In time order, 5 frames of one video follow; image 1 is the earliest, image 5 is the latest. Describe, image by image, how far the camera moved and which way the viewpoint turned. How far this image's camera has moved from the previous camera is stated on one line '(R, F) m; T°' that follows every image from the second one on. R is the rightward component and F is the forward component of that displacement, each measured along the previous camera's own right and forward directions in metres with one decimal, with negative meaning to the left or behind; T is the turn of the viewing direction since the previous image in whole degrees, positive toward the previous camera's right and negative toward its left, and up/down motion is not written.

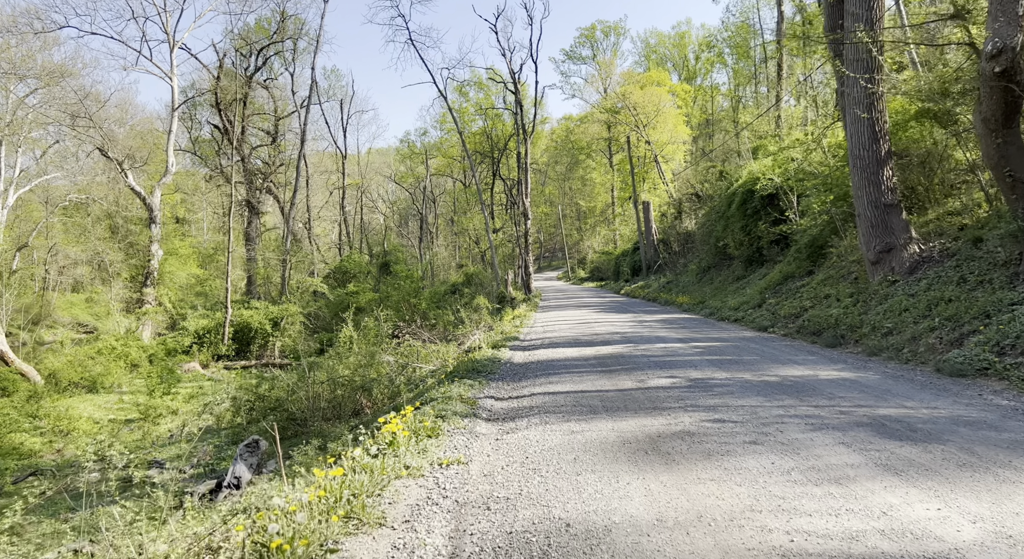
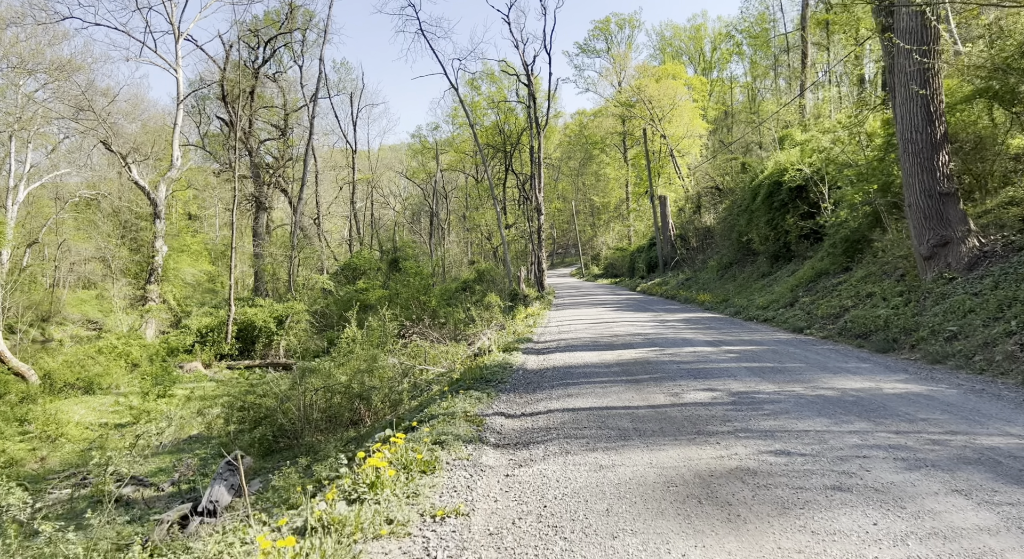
(0.0, +1.0) m; -1°
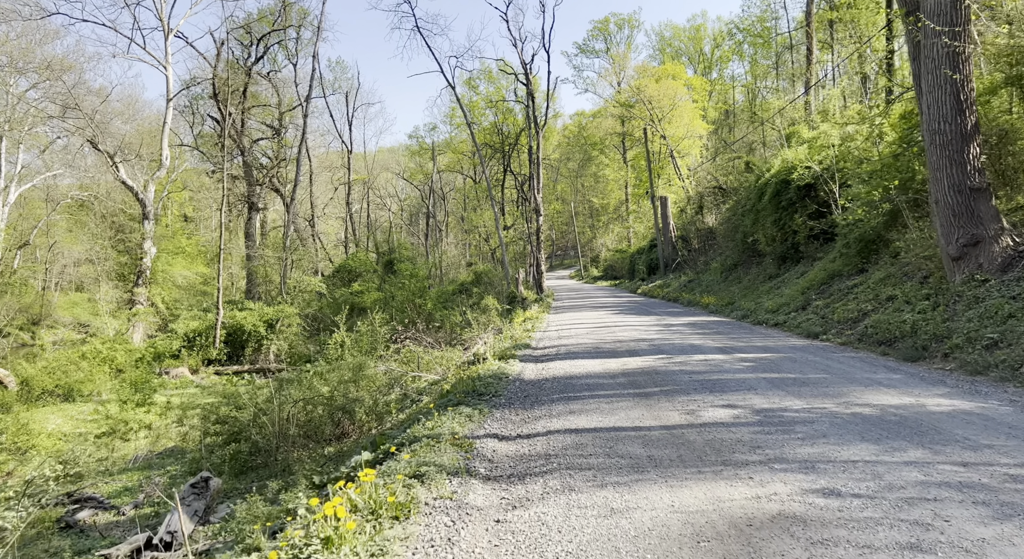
(0.0, +0.7) m; 0°
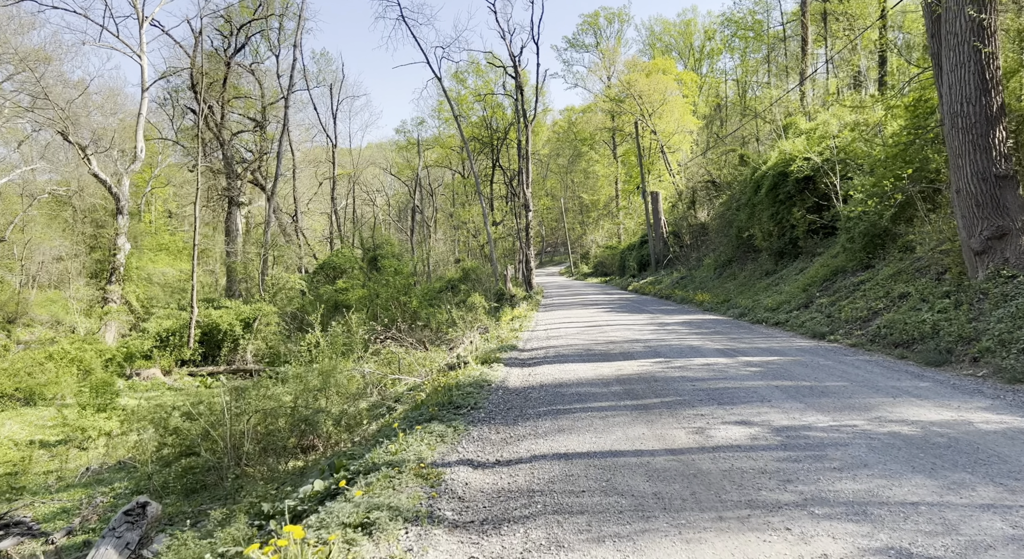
(+0.1, +0.8) m; +1°
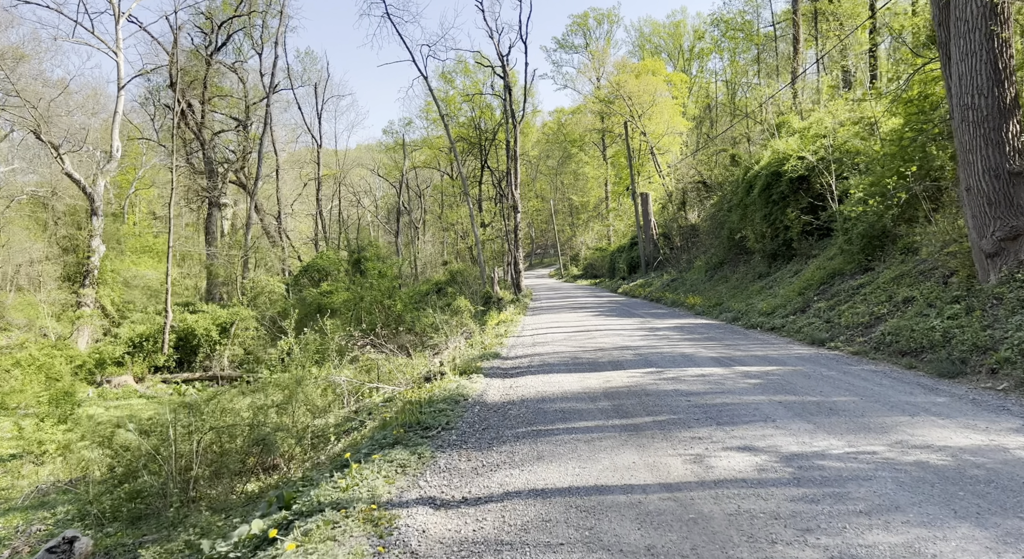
(+0.1, +0.6) m; +1°
